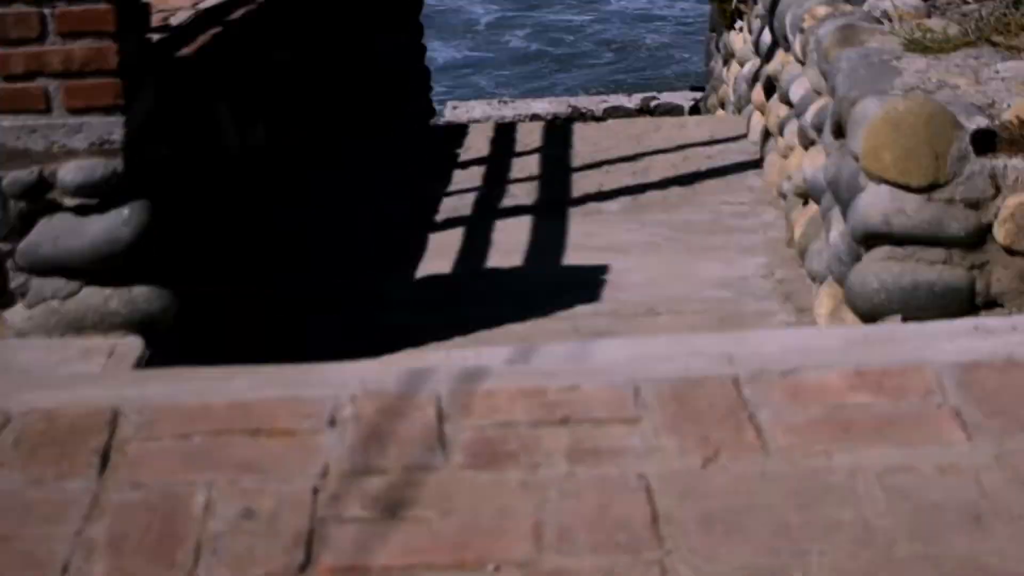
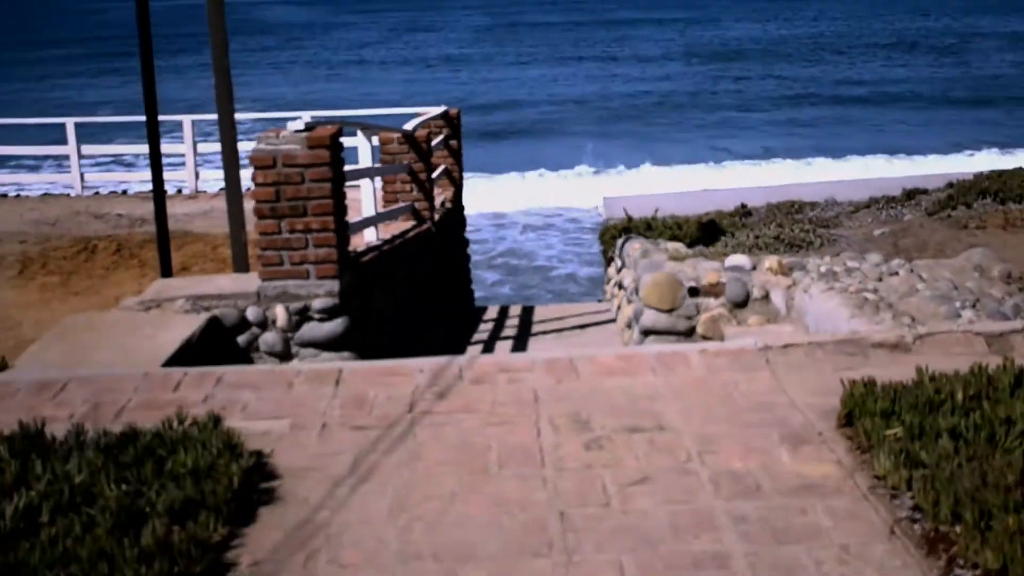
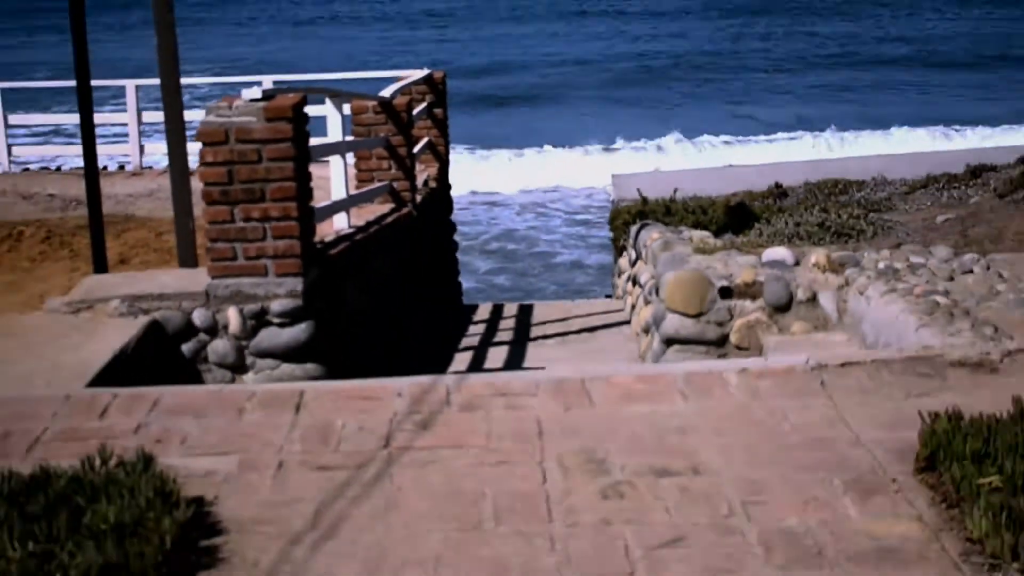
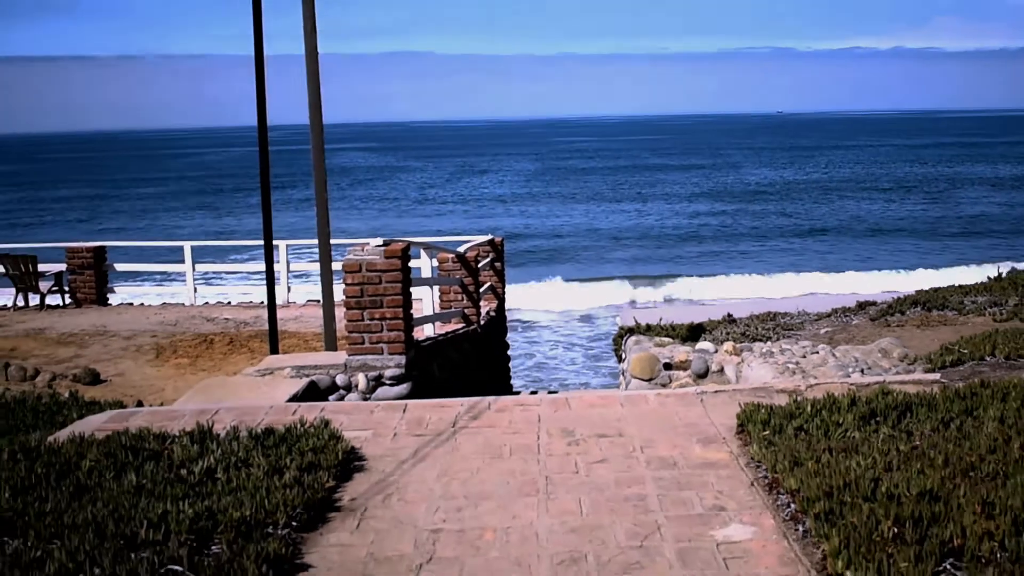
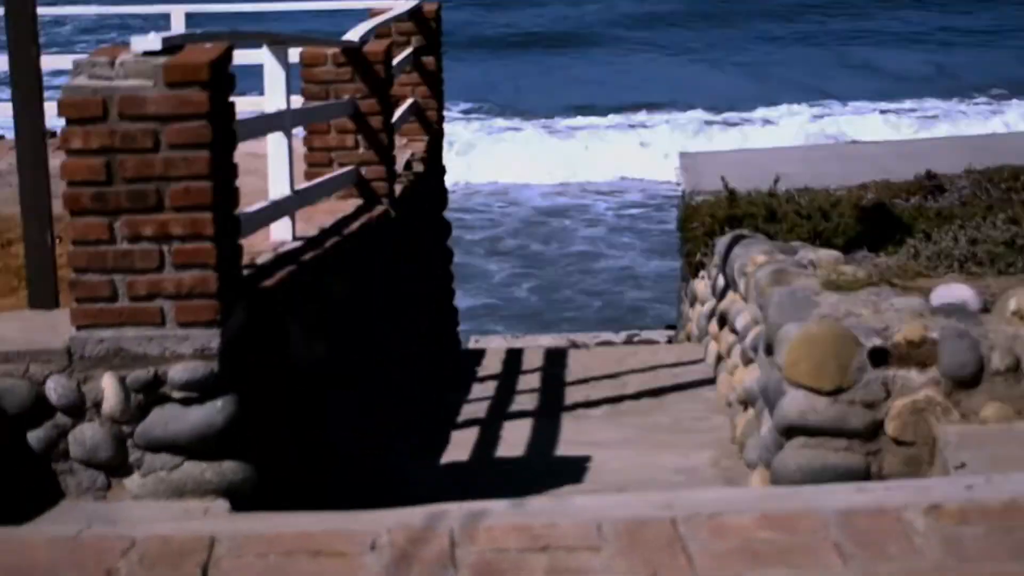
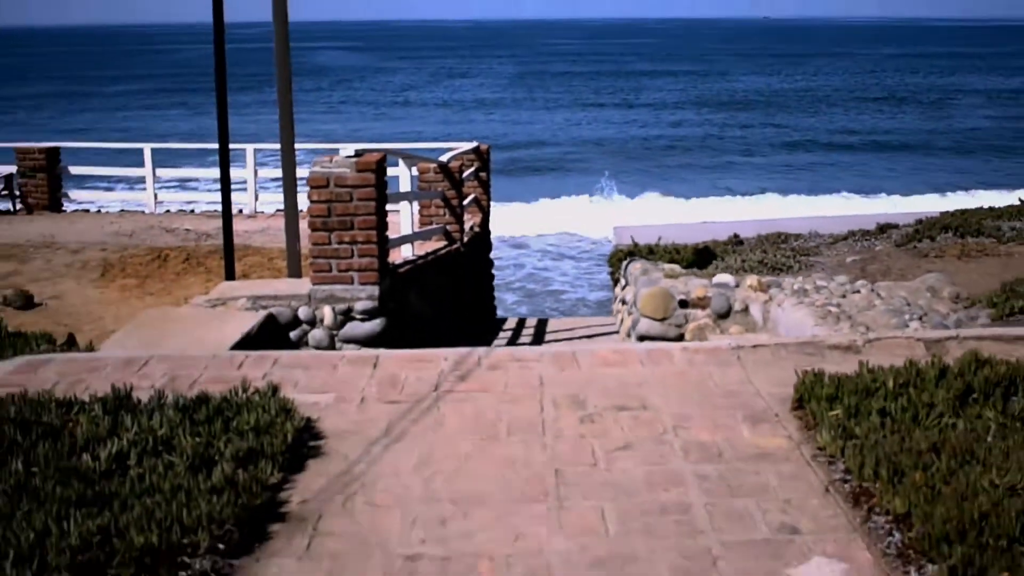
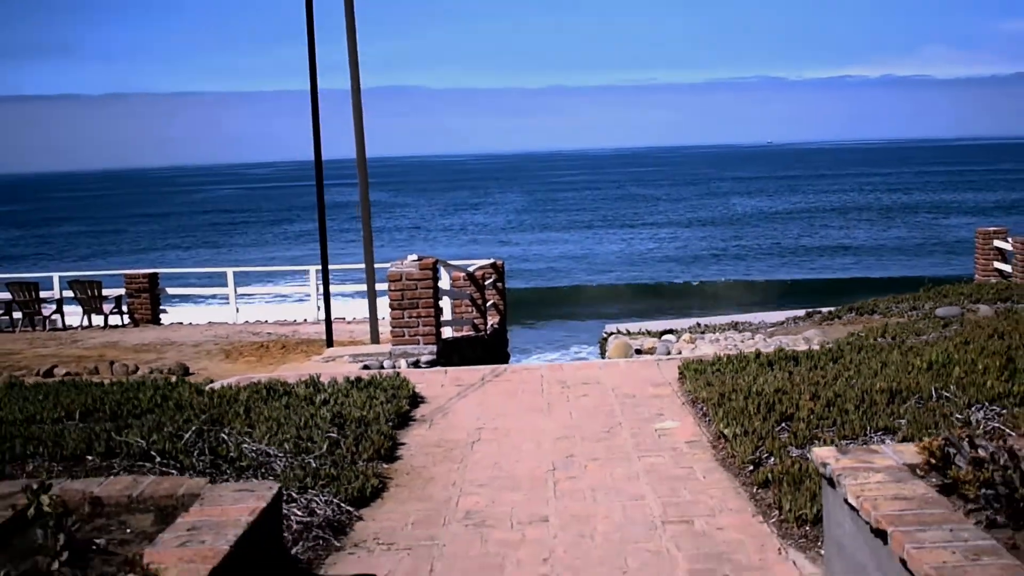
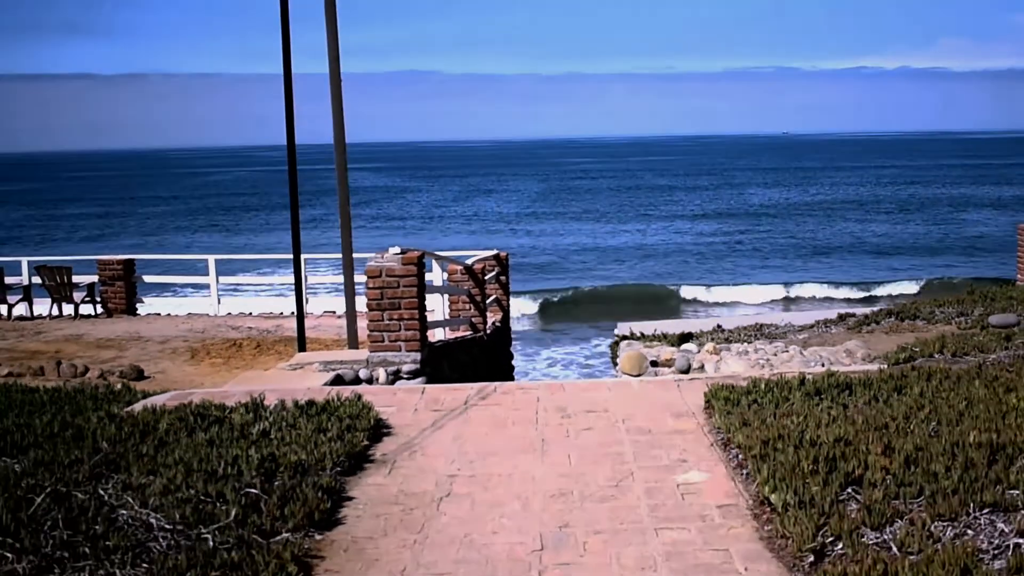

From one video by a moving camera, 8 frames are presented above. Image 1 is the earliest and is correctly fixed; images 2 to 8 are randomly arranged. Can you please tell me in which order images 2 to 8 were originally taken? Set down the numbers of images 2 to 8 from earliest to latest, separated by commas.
5, 3, 2, 6, 4, 8, 7
